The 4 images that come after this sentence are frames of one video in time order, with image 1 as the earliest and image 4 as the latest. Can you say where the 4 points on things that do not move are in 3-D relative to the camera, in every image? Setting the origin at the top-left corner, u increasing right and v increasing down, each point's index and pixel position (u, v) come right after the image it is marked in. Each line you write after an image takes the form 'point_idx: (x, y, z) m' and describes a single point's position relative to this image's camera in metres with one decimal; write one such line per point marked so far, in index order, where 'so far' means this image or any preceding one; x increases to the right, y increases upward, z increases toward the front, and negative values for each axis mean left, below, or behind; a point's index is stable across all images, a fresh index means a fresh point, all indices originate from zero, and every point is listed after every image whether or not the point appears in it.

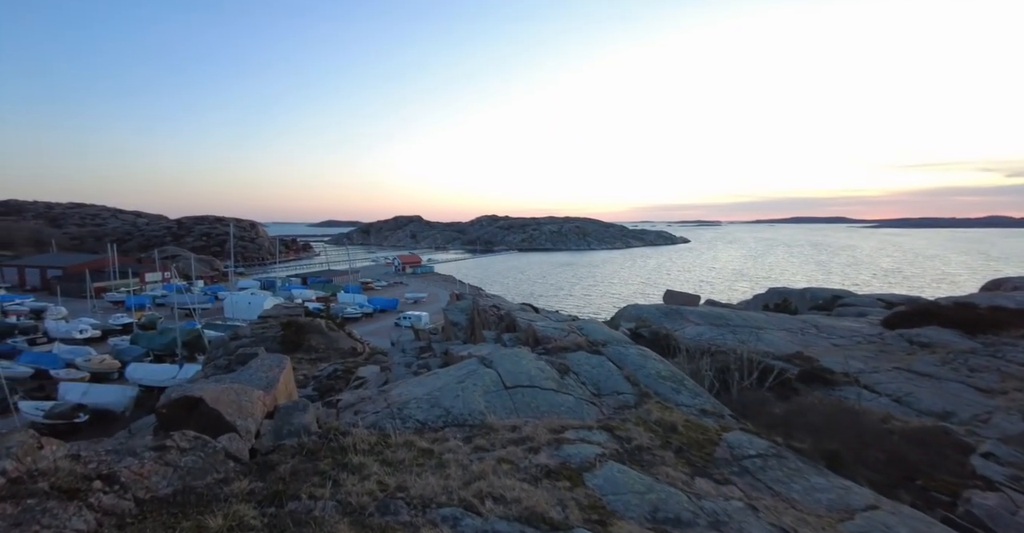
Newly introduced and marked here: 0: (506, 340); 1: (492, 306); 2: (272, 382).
0: (-0.1, -1.7, +9.5) m
1: (-0.7, -1.3, +13.5) m
2: (-3.2, -1.5, +5.7) m
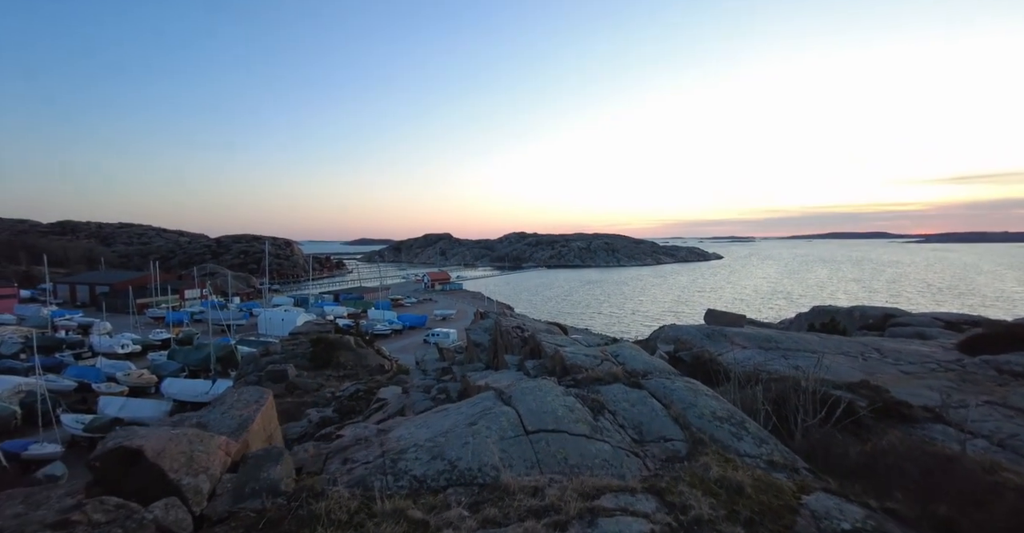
0: (+0.3, -2.0, +8.4) m
1: (-0.1, -1.8, +12.5) m
2: (-3.0, -1.7, +4.8) m
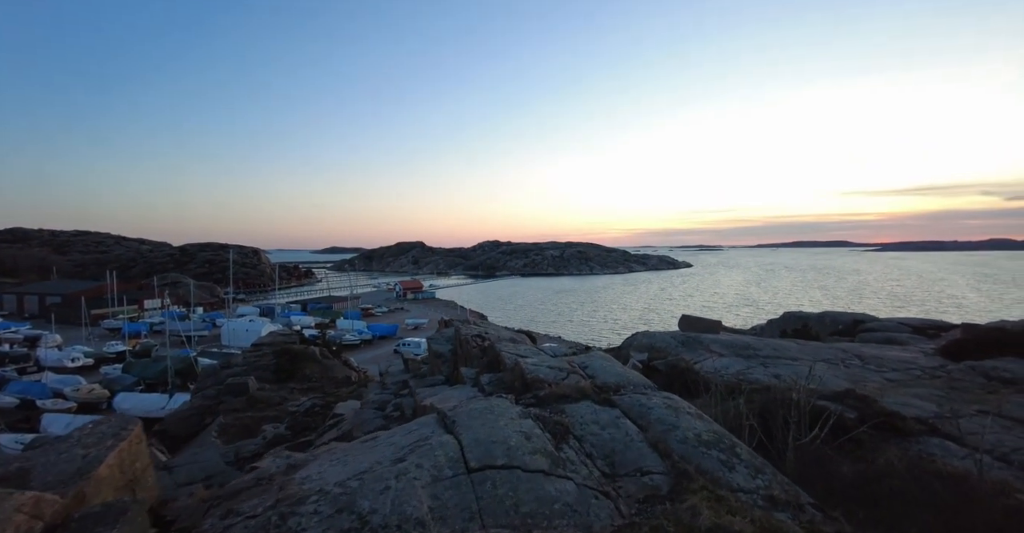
0: (-0.5, -2.0, +7.2) m
1: (-1.1, -1.8, +11.2) m
2: (-3.6, -1.6, +3.4) m
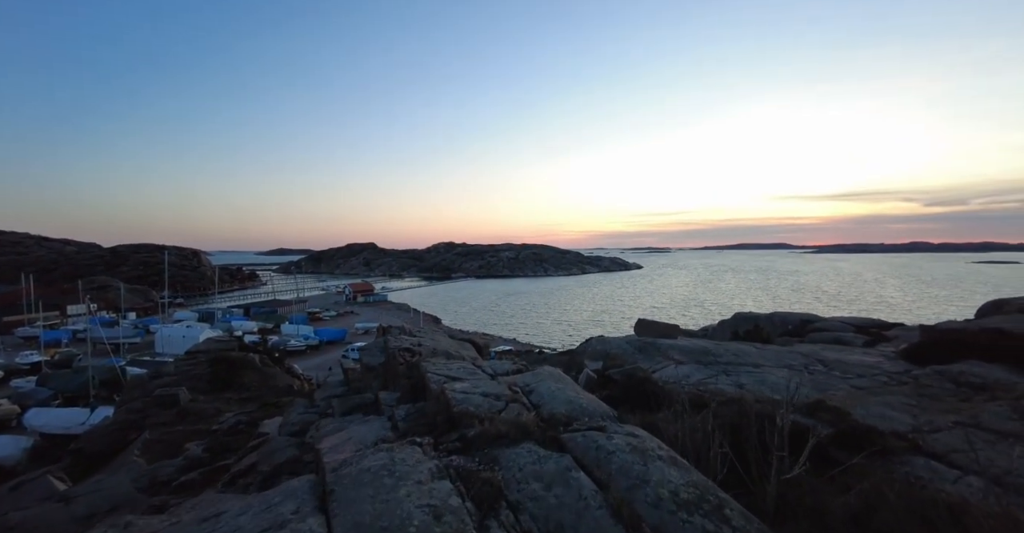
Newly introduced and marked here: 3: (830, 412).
0: (-1.5, -1.9, +5.5) m
1: (-2.5, -1.8, +9.5) m
2: (-4.2, -1.6, +1.4) m
3: (+6.9, -3.1, +9.1) m
